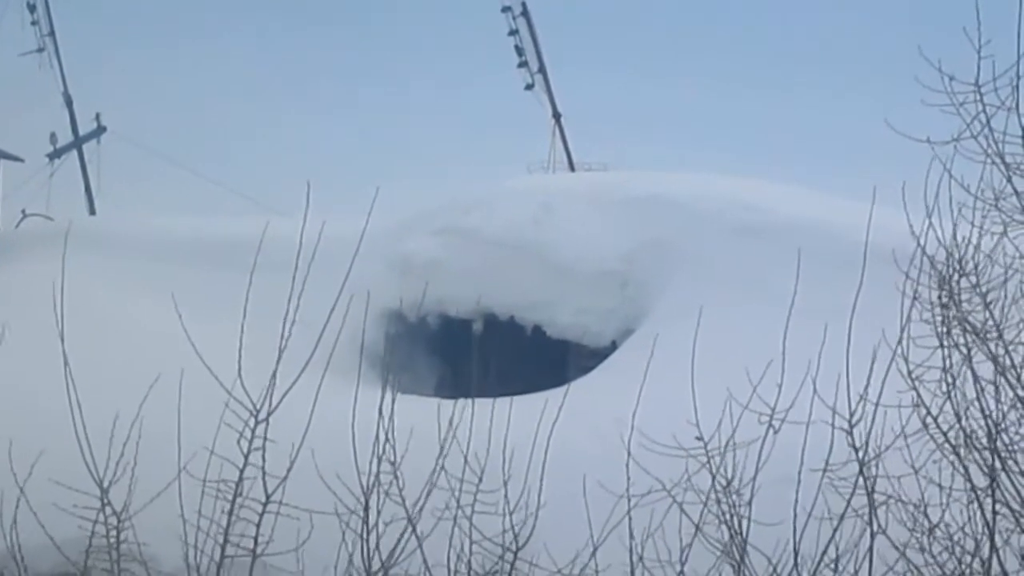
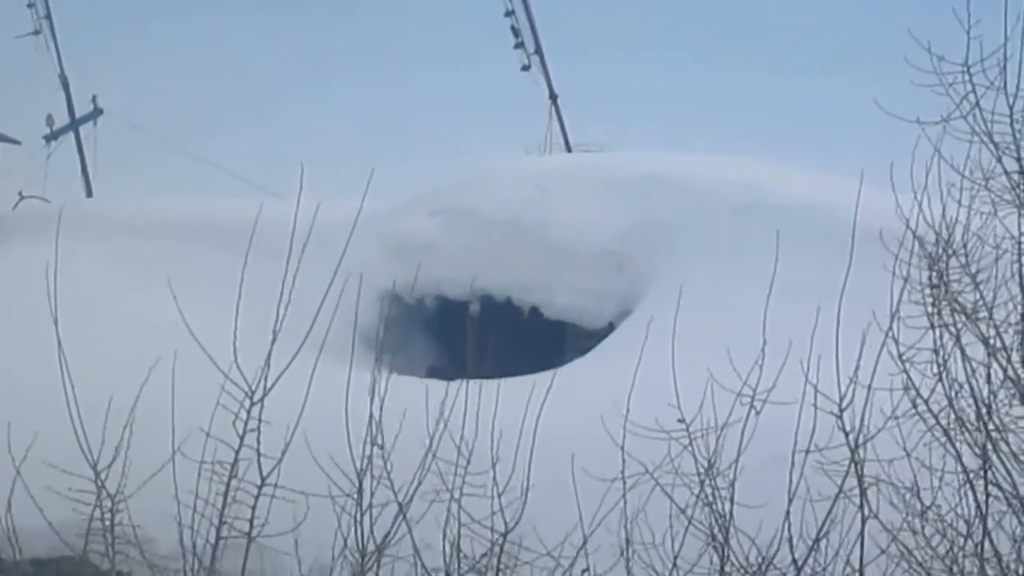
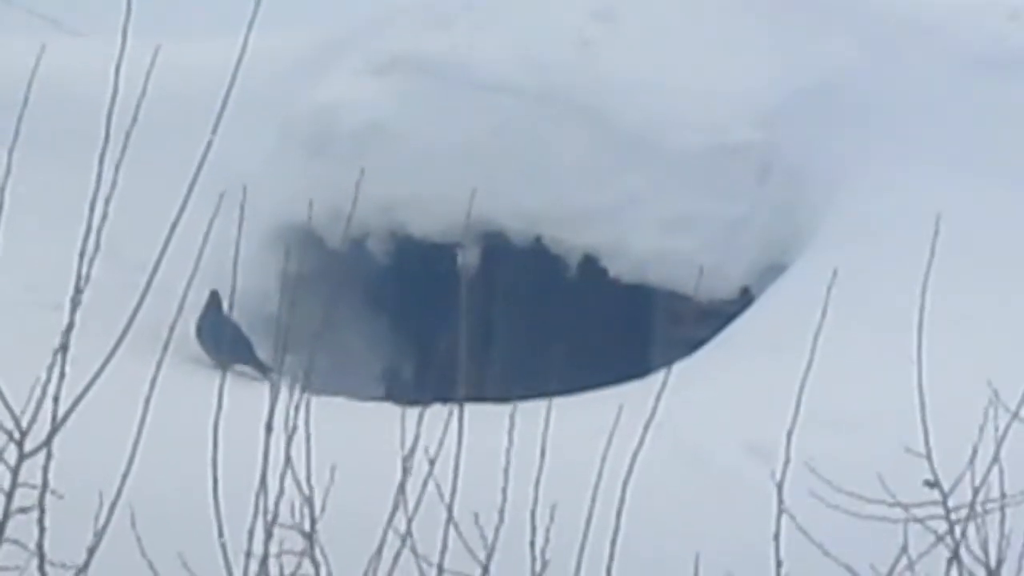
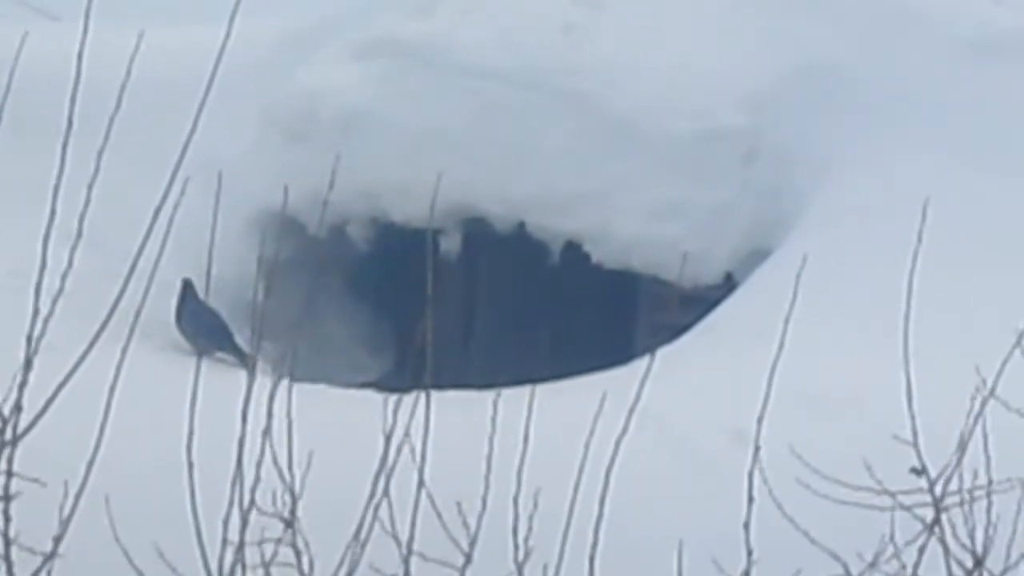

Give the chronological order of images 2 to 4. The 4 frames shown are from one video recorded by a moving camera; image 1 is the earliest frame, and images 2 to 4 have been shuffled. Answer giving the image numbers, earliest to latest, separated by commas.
2, 3, 4
